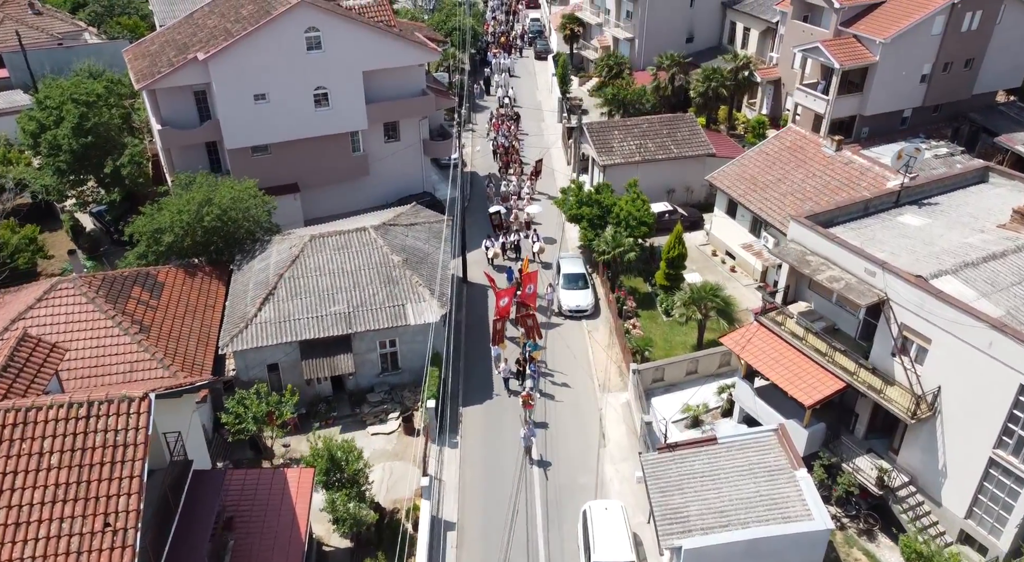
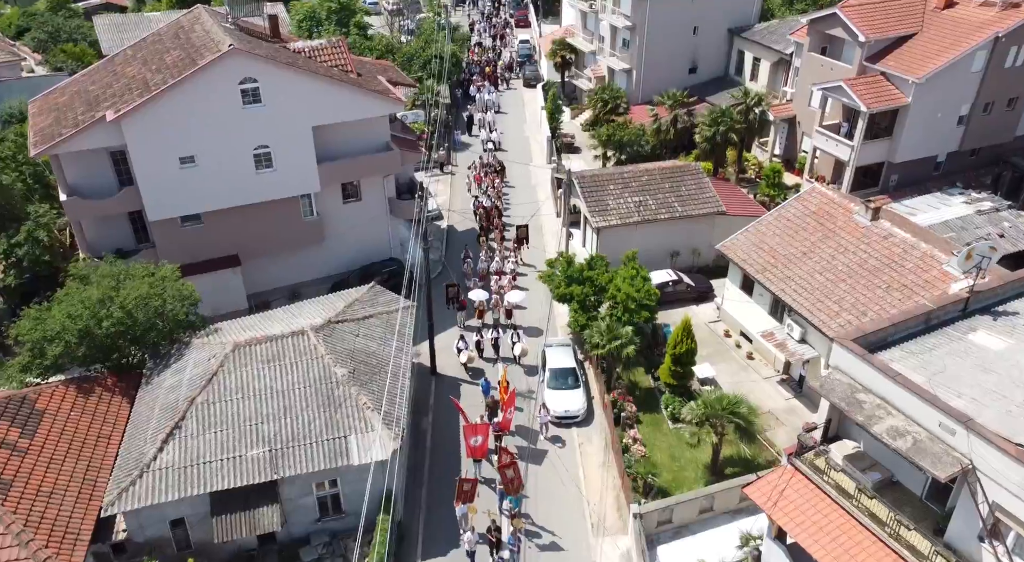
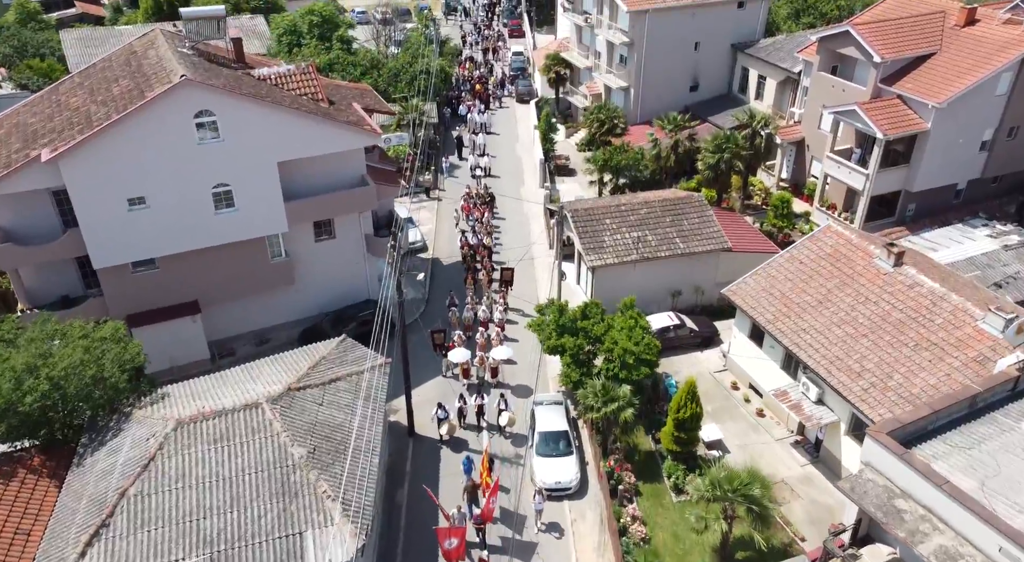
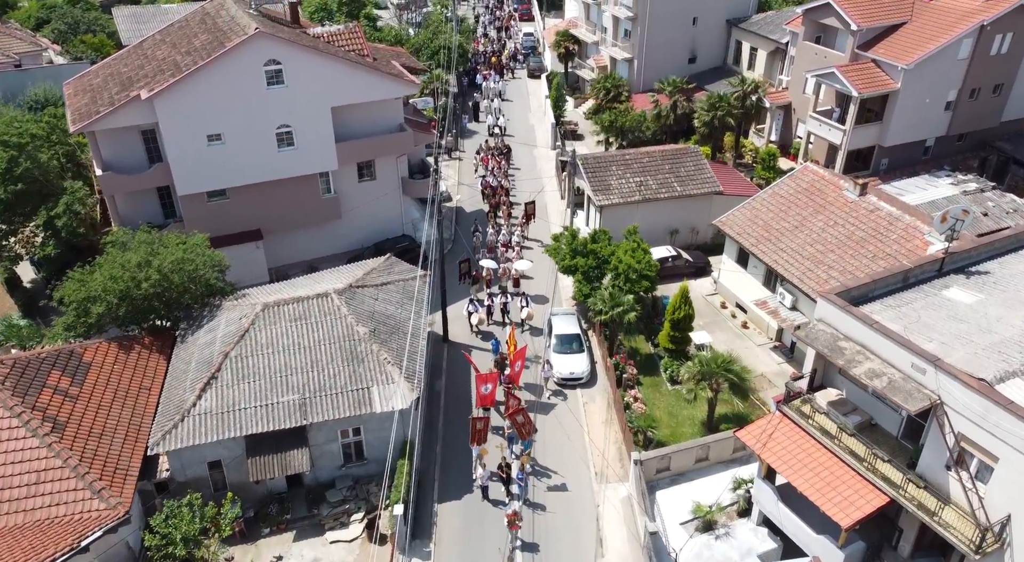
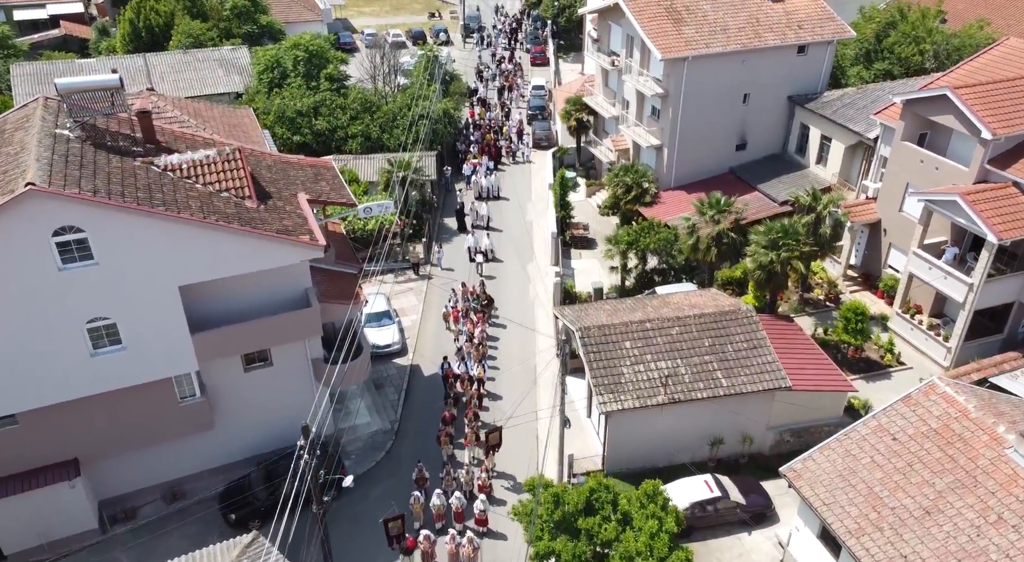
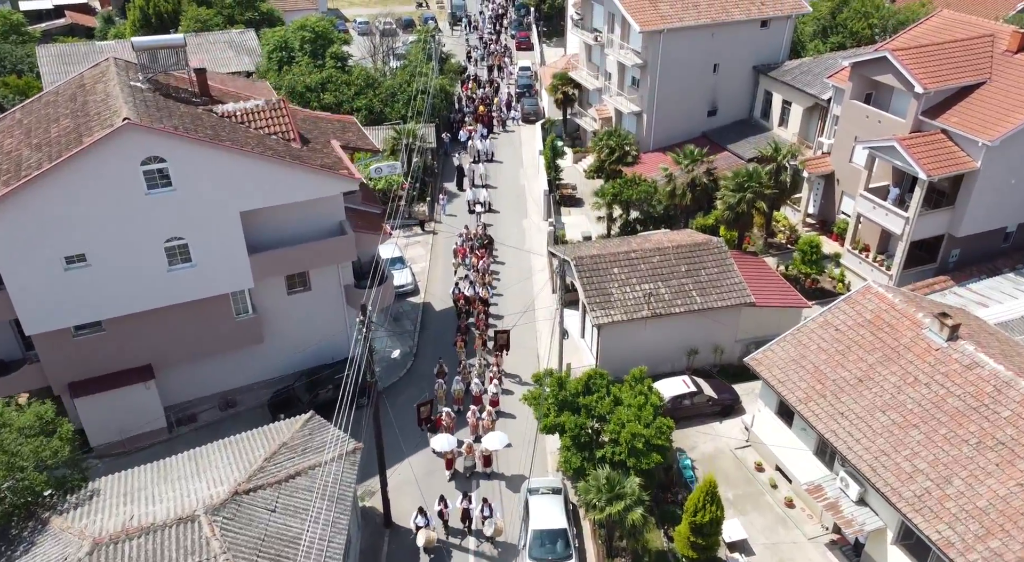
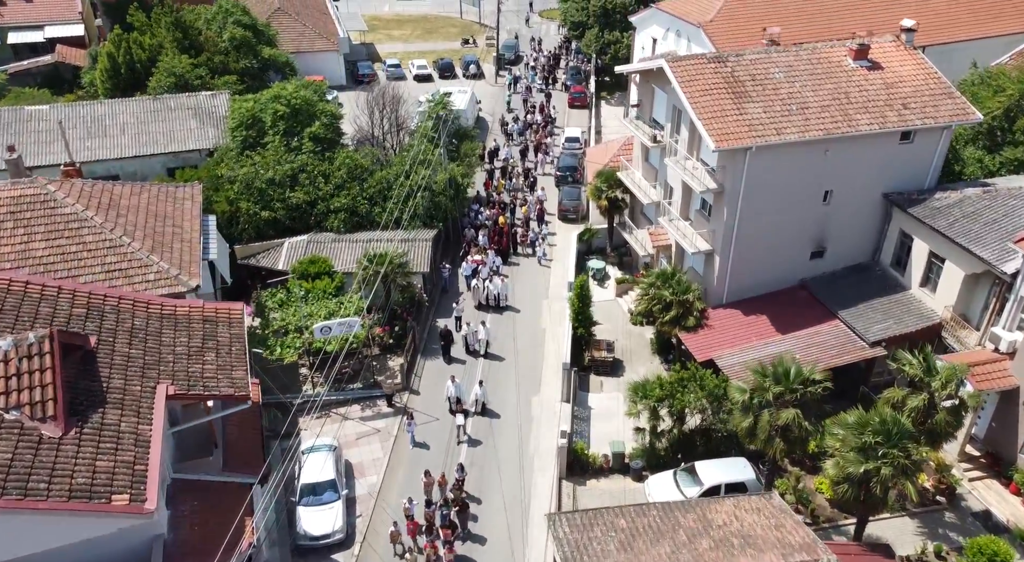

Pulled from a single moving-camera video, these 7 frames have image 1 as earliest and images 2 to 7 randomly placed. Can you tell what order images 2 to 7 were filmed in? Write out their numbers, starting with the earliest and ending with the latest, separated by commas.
4, 2, 3, 6, 5, 7
